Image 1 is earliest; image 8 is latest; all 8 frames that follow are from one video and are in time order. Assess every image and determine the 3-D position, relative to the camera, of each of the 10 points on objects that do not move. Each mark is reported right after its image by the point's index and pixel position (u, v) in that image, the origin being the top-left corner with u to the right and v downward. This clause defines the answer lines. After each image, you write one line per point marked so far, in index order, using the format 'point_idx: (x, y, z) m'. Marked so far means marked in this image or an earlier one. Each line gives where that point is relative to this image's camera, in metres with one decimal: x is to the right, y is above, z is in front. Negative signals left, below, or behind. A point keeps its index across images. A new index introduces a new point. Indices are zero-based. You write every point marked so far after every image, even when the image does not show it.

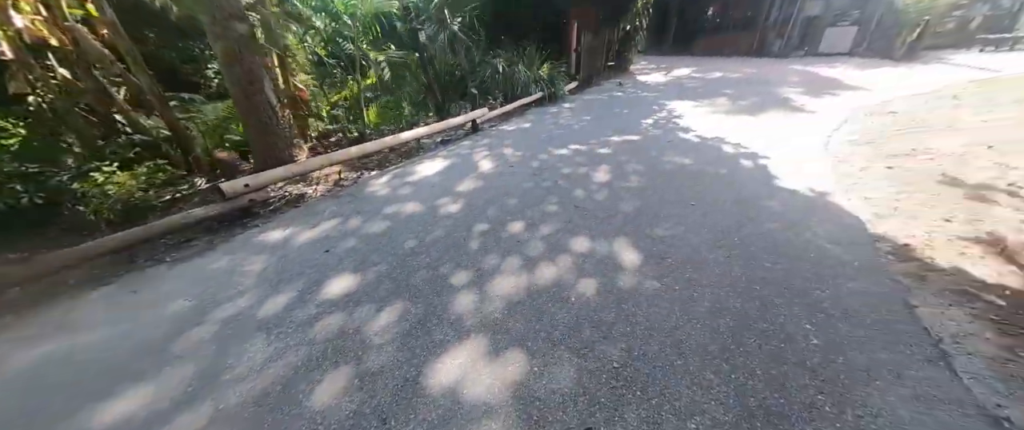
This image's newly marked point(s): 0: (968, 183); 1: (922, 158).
0: (+4.1, +0.3, +2.9) m
1: (+4.5, +0.6, +3.5) m
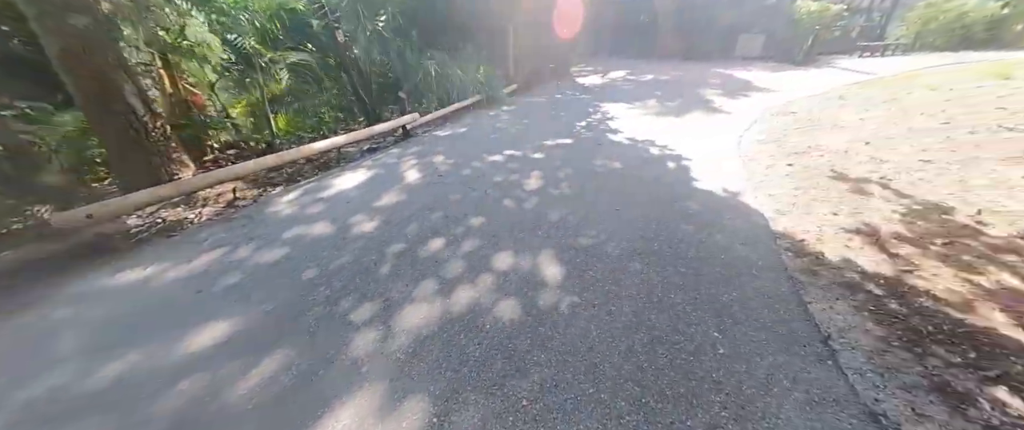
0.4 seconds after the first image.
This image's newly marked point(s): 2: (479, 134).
0: (+3.4, +0.4, +3.2) m
1: (+3.7, +0.7, +3.9) m
2: (-0.5, +1.2, +5.0) m
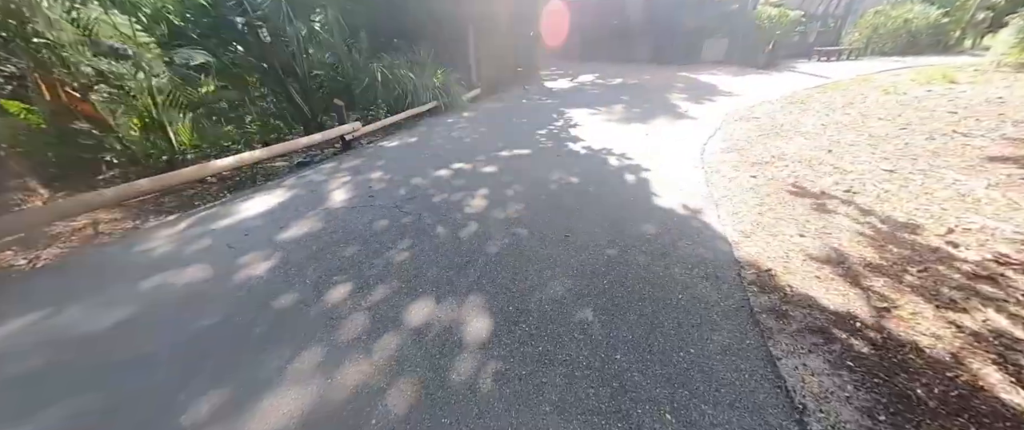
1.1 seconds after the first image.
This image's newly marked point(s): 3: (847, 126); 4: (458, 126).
0: (+2.9, +0.2, +3.0) m
1: (+3.1, +0.6, +3.7) m
2: (-1.2, +1.0, +4.6) m
3: (+5.3, +1.4, +5.0) m
4: (-0.9, +1.6, +5.6) m
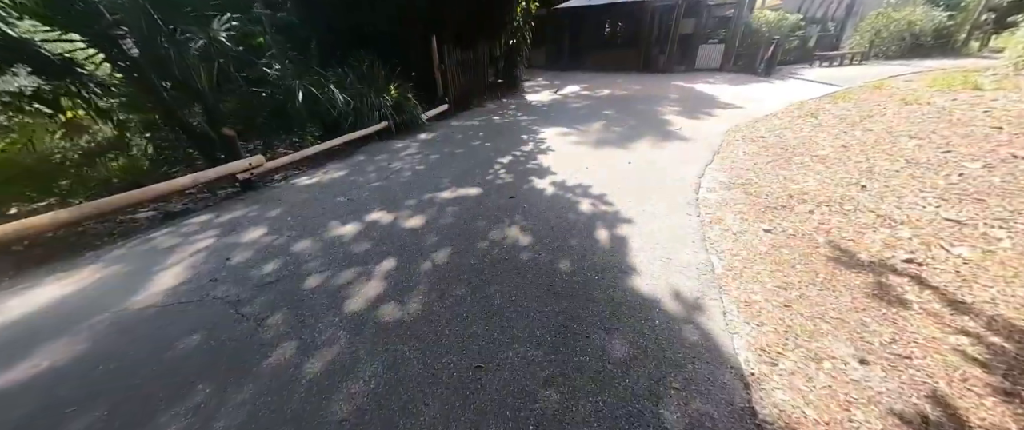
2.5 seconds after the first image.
0: (+2.3, -0.3, +2.1) m
1: (+2.5, 0.0, +2.8) m
2: (-1.8, +0.4, +3.6) m
3: (+4.7, +0.9, +4.1) m
4: (-1.6, +0.9, +4.7) m
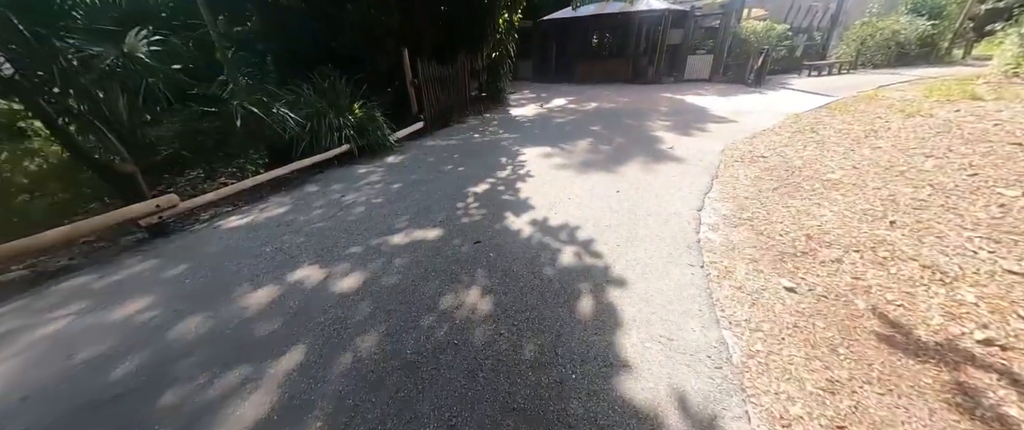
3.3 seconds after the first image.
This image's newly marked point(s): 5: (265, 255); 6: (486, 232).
0: (+2.1, -0.6, +1.6) m
1: (+2.2, -0.3, +2.3) m
2: (-2.1, -0.1, +3.1) m
3: (+4.4, +0.5, +3.7) m
4: (-1.9, +0.4, +4.1) m
5: (-2.0, -0.3, +2.5) m
6: (-0.2, -0.1, +2.8) m
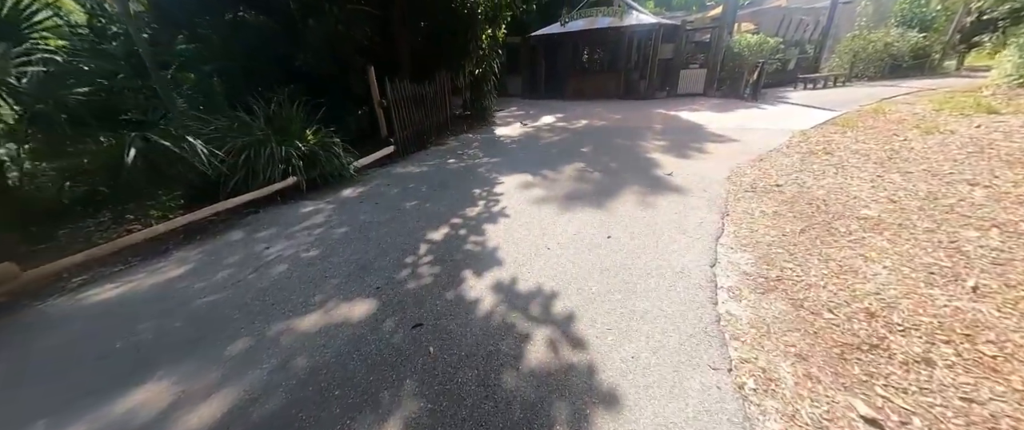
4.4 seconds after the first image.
0: (+1.8, -1.0, +0.9) m
1: (+1.9, -0.7, +1.6) m
2: (-2.3, -0.6, +2.3) m
3: (+4.1, +0.1, +3.1) m
4: (-2.2, -0.1, +3.4) m
5: (-2.2, -0.8, +1.8) m
6: (-0.5, -0.6, +2.1) m
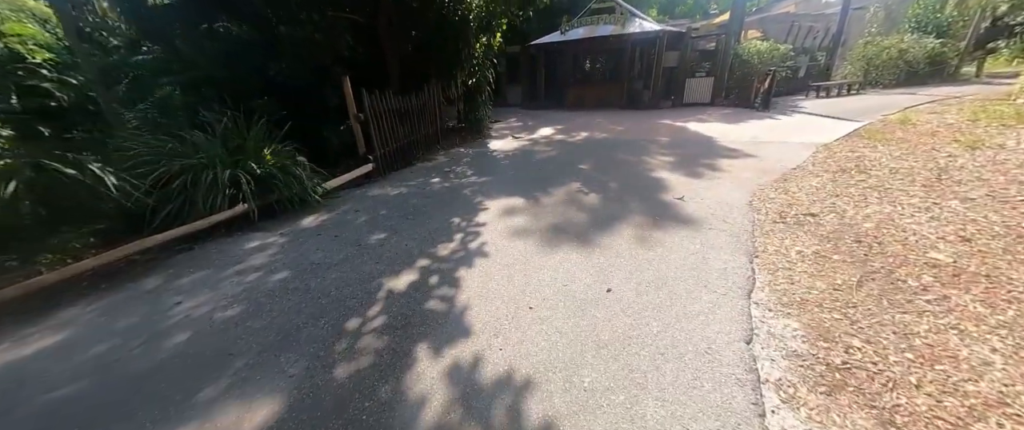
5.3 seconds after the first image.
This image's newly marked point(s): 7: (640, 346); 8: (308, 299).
0: (+1.6, -1.3, +0.2) m
1: (+1.7, -1.0, +0.9) m
2: (-2.5, -0.9, +1.7) m
3: (+3.9, -0.2, +2.4) m
4: (-2.4, -0.4, +2.8) m
5: (-2.4, -1.1, +1.2) m
6: (-0.7, -0.9, +1.5) m
7: (+0.7, -0.7, +1.8) m
8: (-1.5, -0.6, +2.3) m
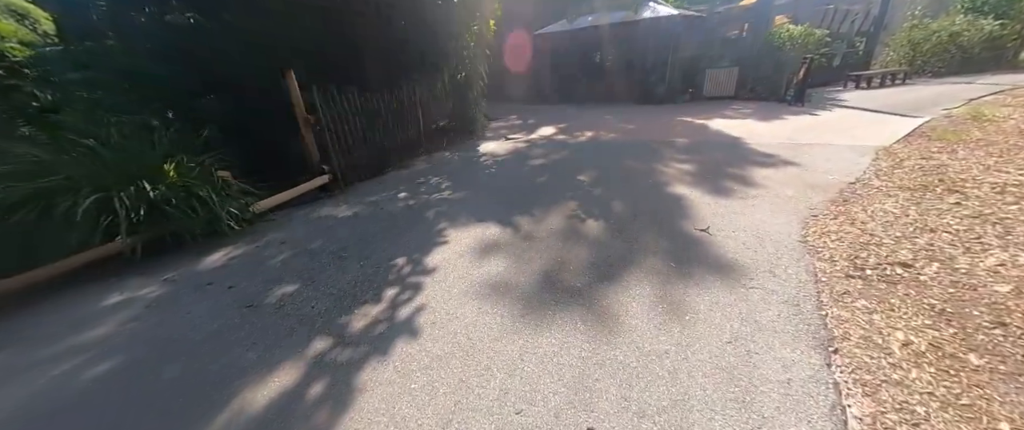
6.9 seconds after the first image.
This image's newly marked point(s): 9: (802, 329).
0: (+1.2, -1.7, -0.7) m
1: (+1.3, -1.4, 0.0) m
2: (-2.9, -1.3, +0.9) m
3: (+3.5, -0.6, +1.3) m
4: (-2.7, -0.8, +2.0) m
5: (-2.9, -1.5, +0.4) m
6: (-1.1, -1.3, +0.6) m
7: (+0.3, -1.1, +0.8) m
8: (-1.9, -1.0, +1.5) m
9: (+1.6, -0.6, +1.8) m
